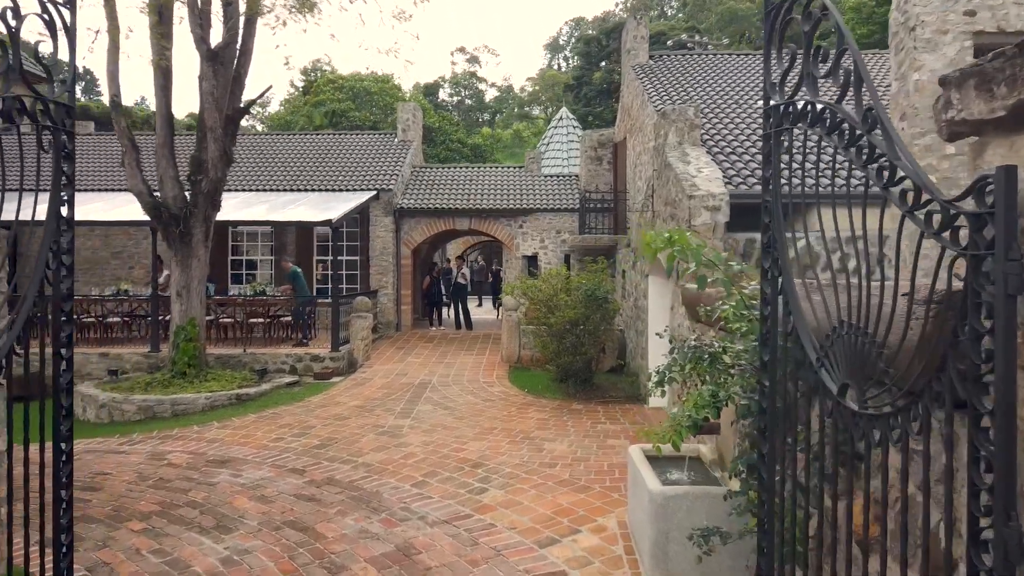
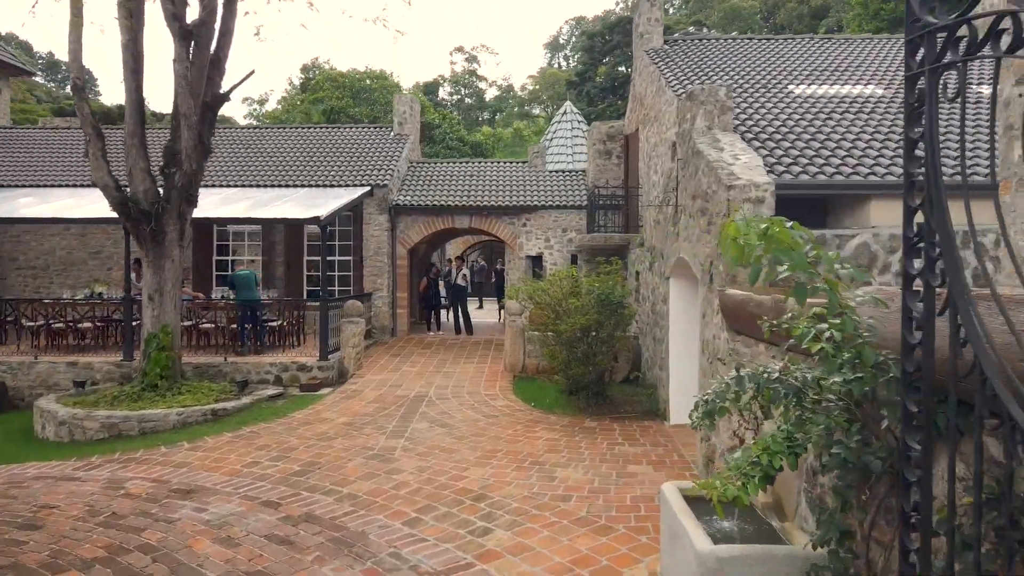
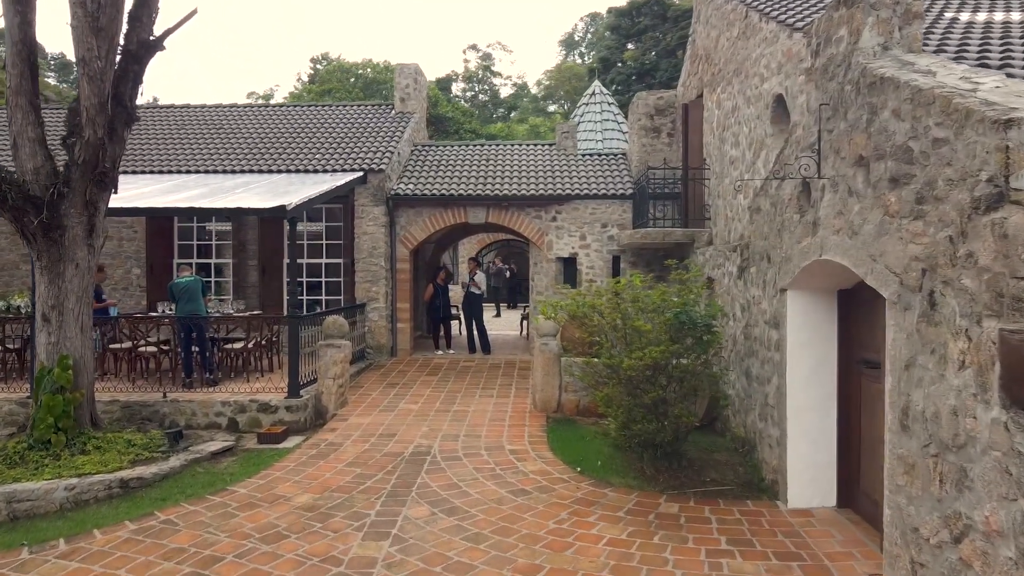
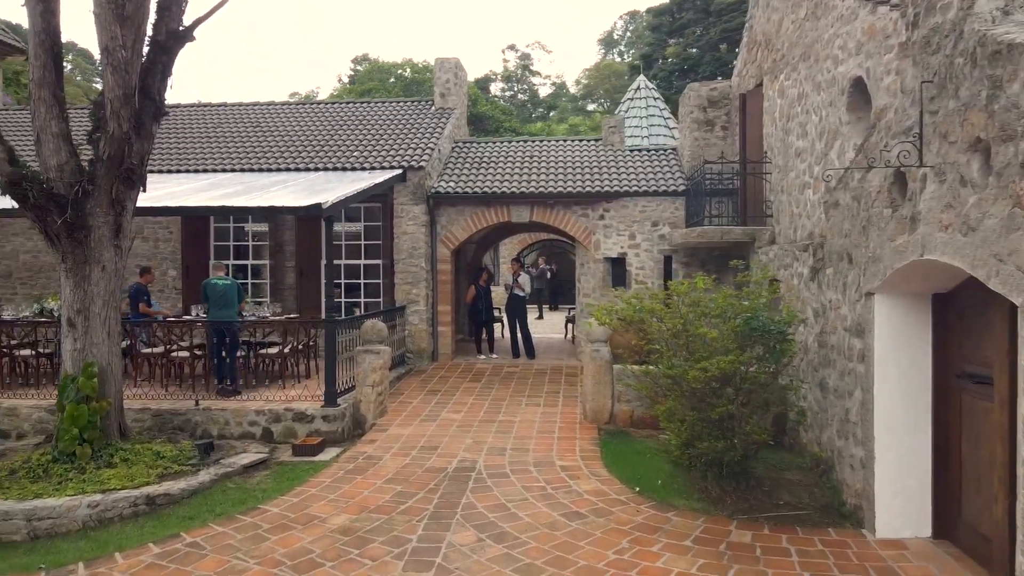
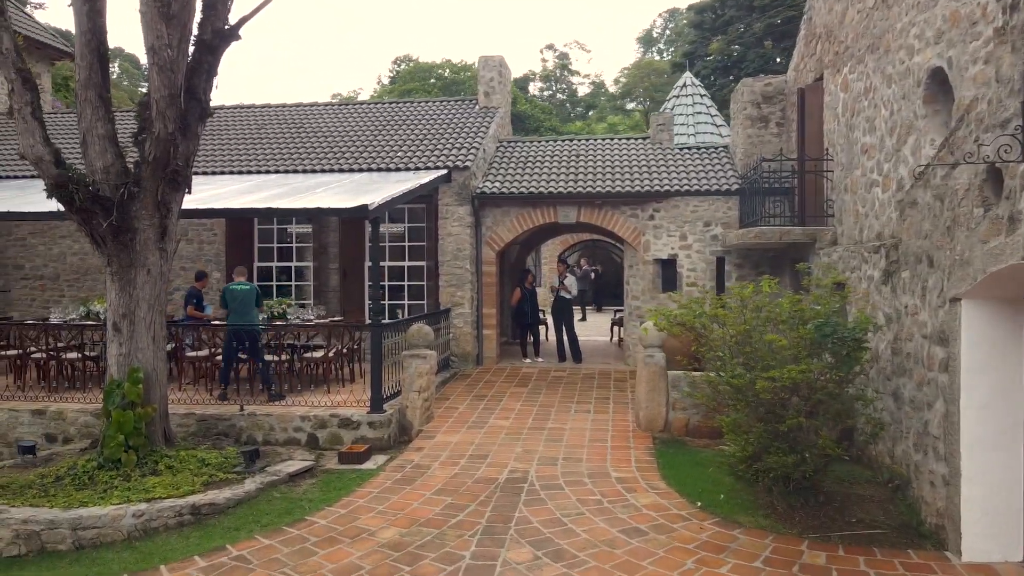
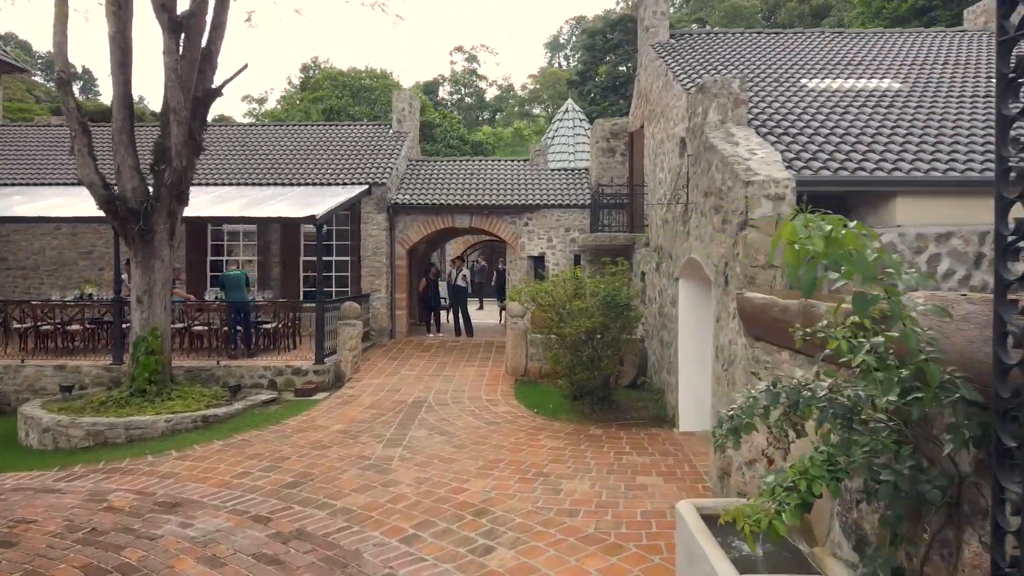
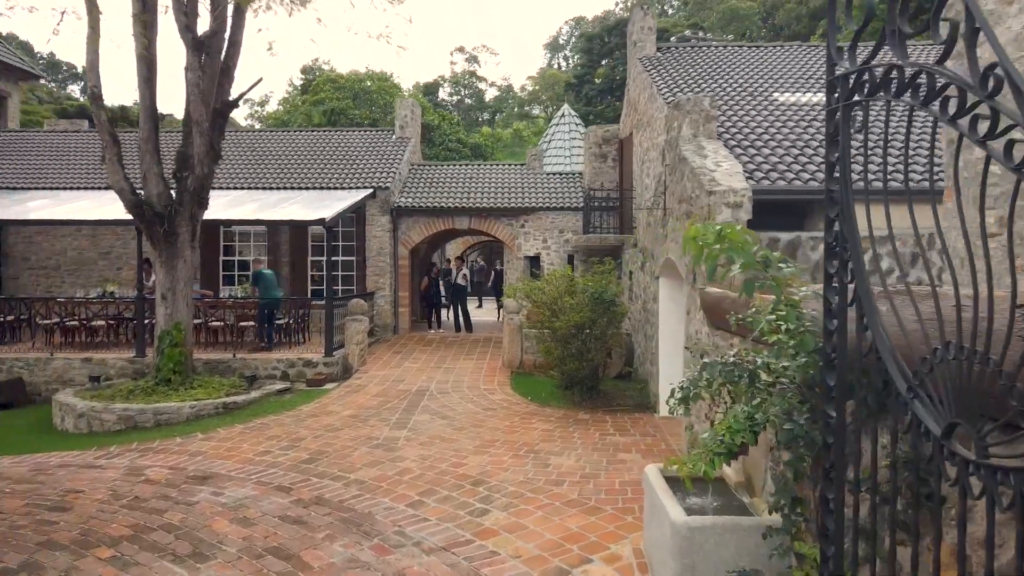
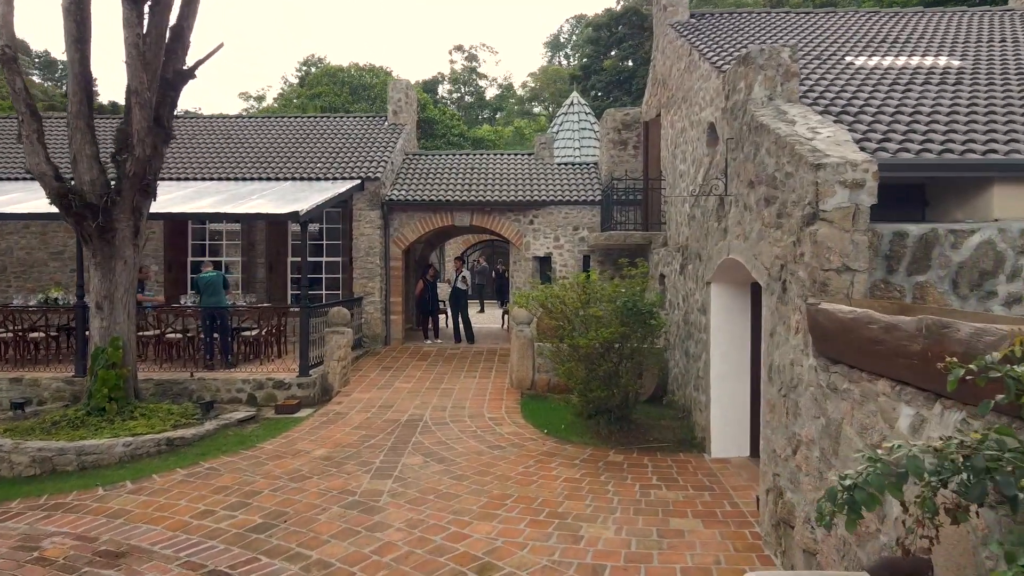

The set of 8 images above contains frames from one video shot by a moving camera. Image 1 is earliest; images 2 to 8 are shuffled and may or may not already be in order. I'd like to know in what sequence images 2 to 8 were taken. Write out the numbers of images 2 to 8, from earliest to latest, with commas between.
7, 2, 6, 8, 3, 4, 5
